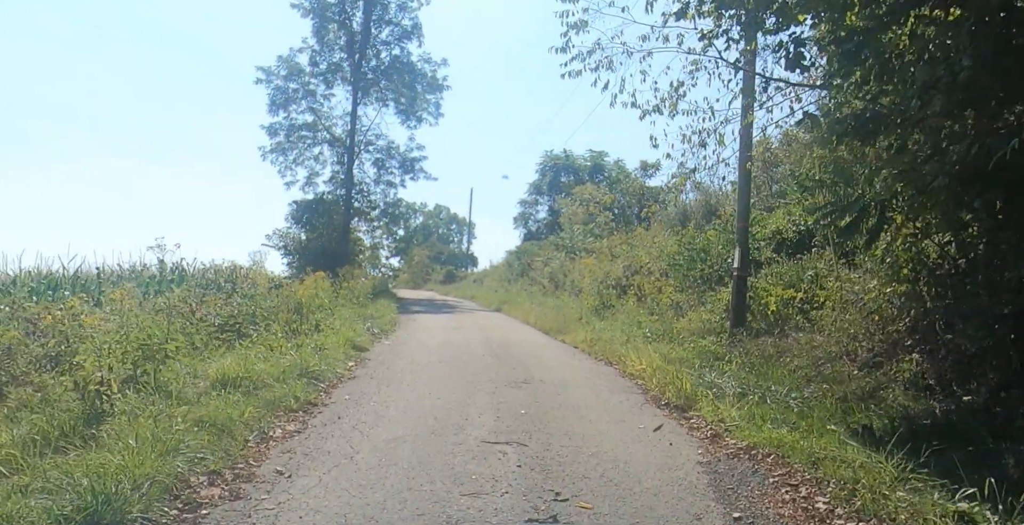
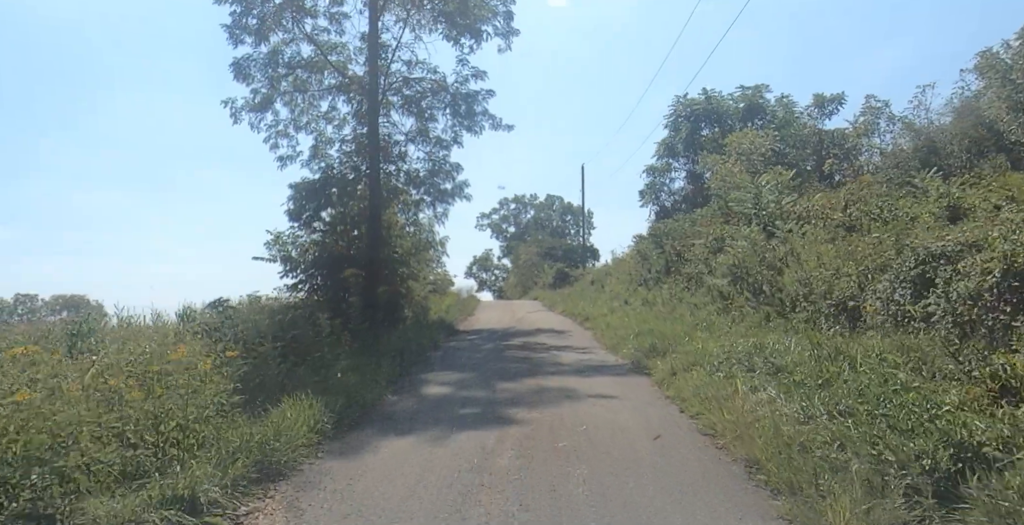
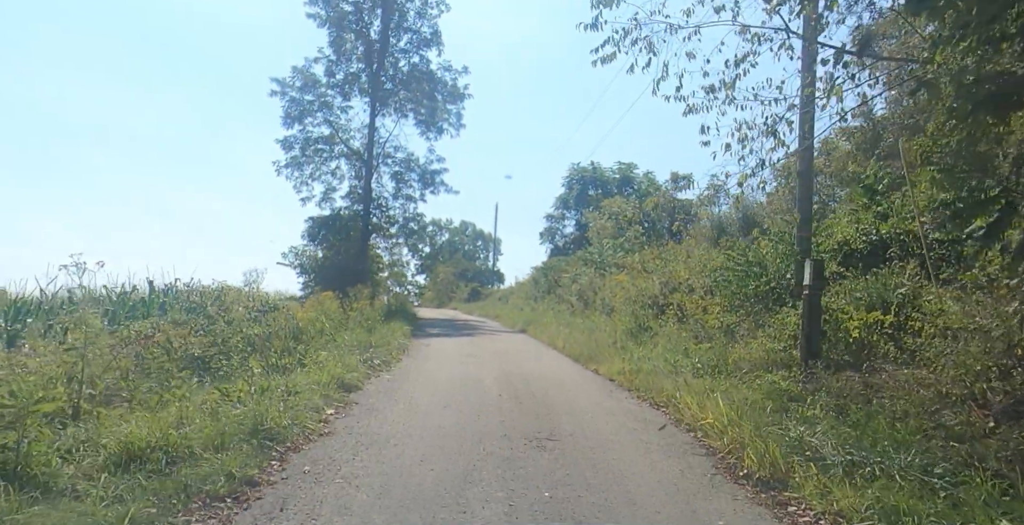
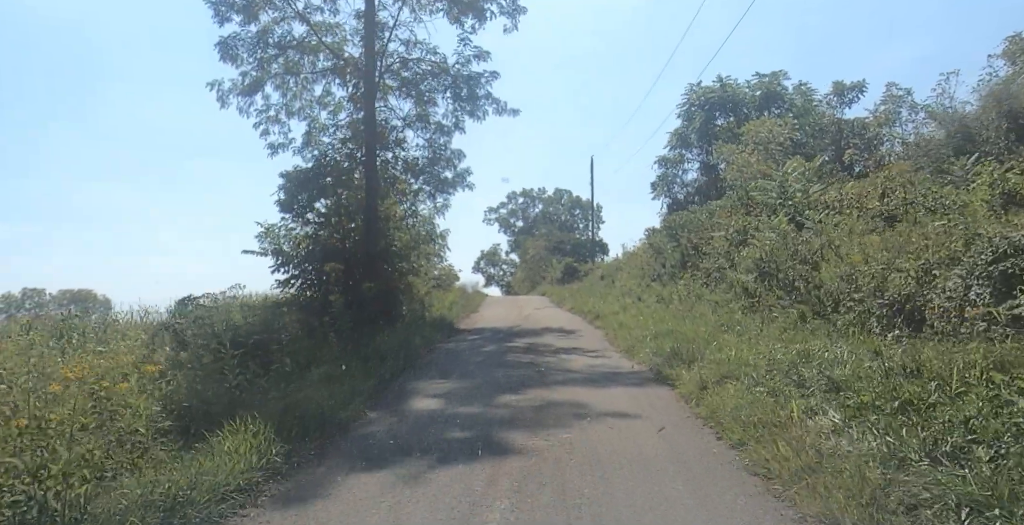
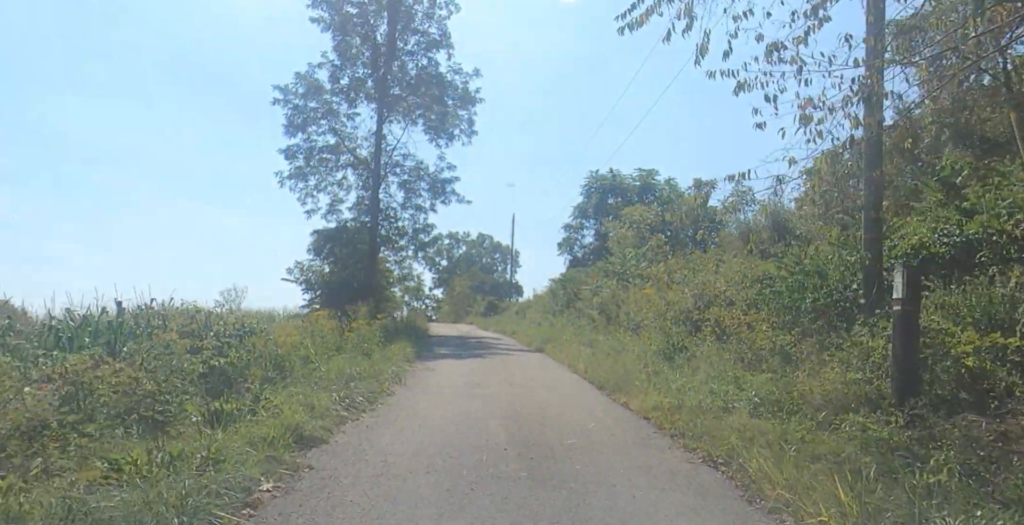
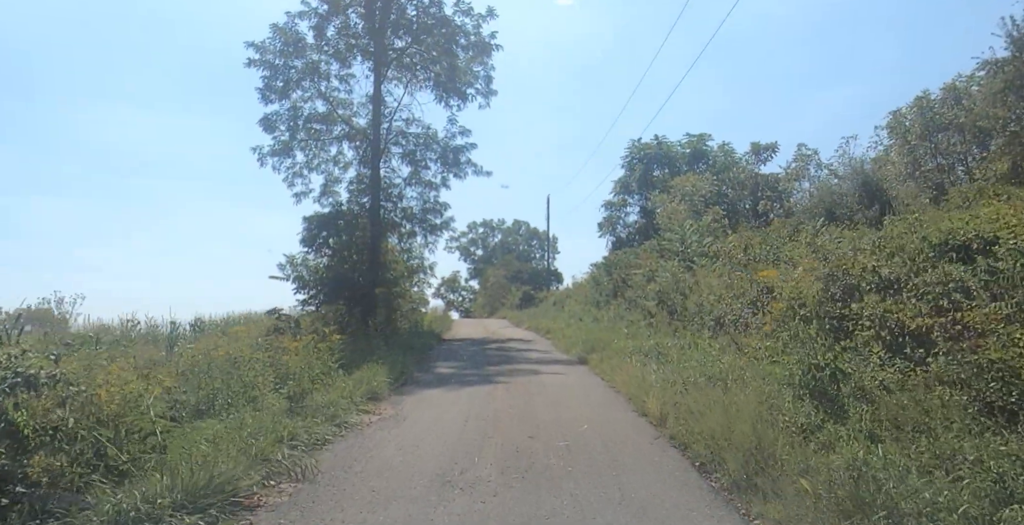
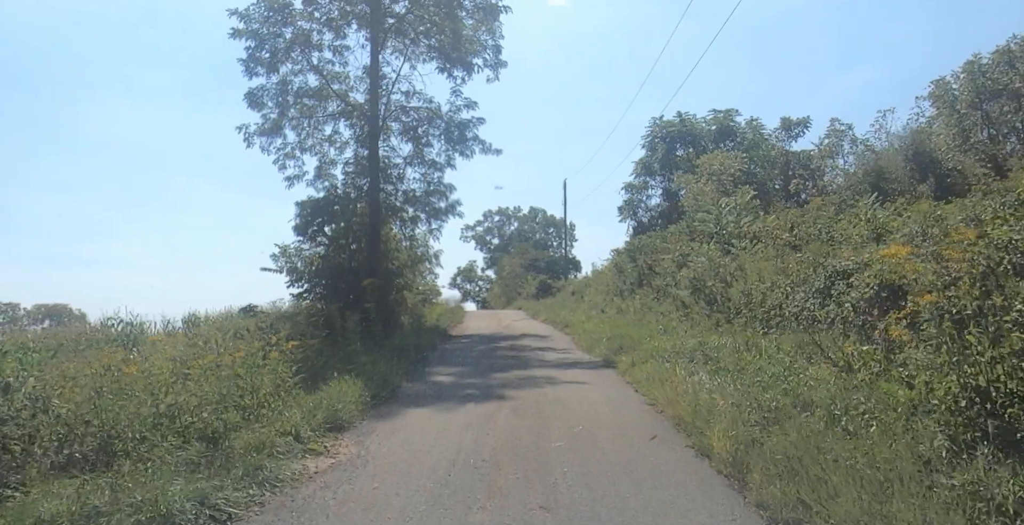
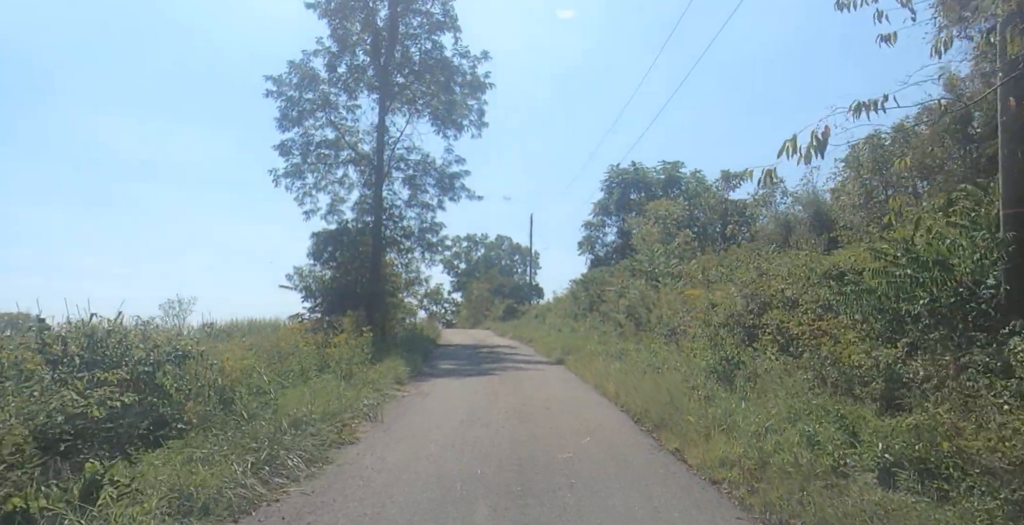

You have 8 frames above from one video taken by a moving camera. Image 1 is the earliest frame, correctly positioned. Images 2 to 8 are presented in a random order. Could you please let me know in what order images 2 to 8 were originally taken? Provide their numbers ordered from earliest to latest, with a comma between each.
3, 5, 8, 6, 7, 2, 4
